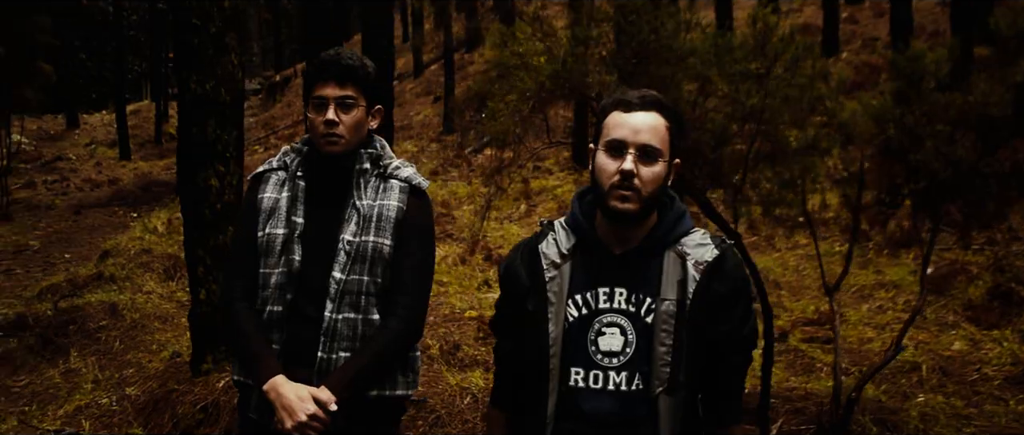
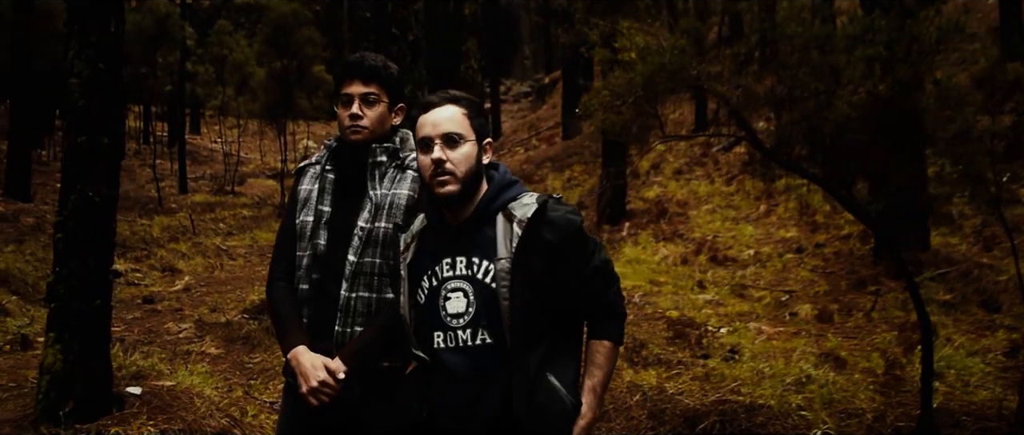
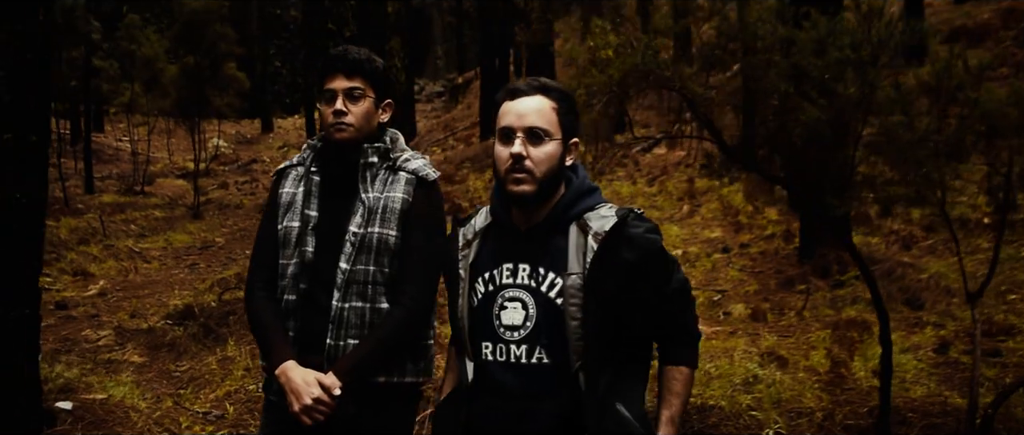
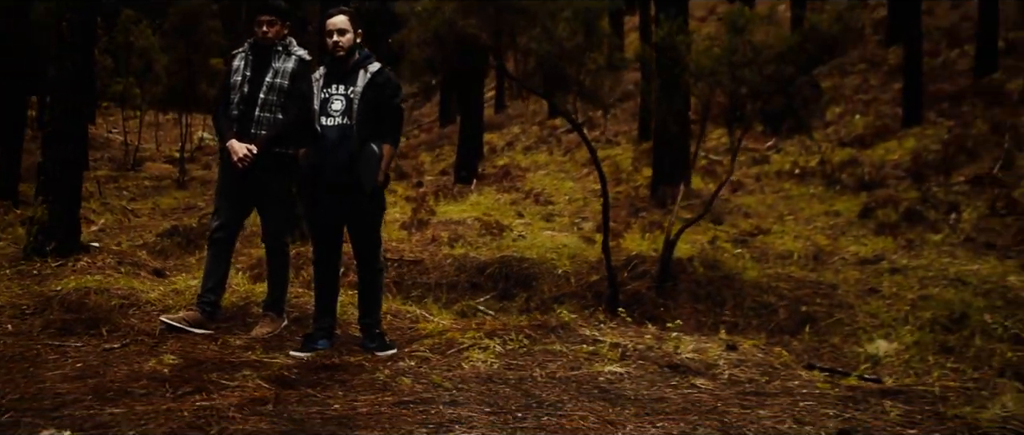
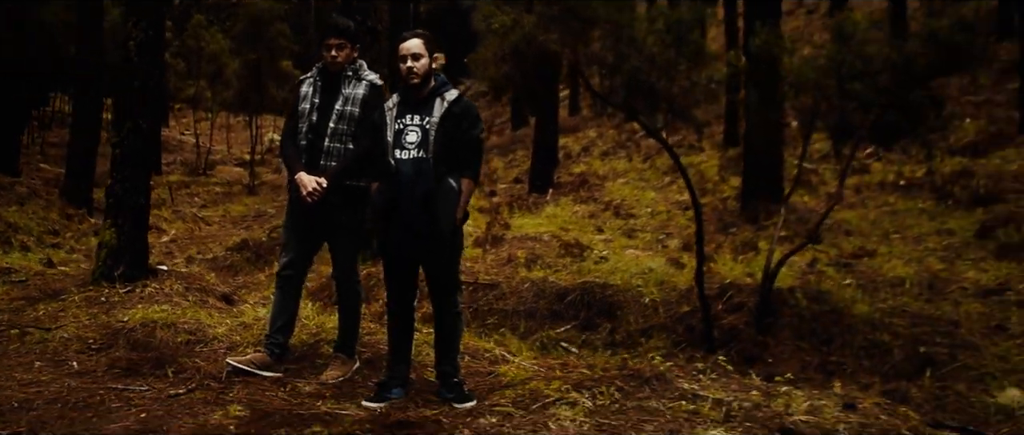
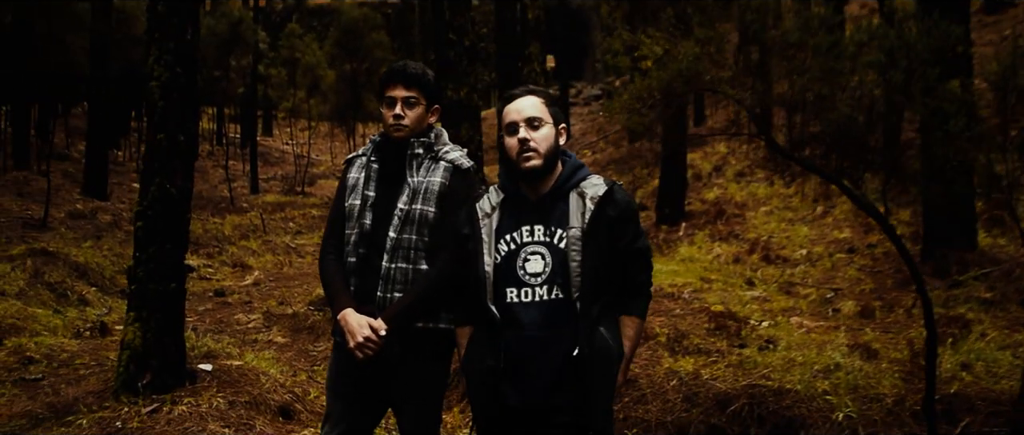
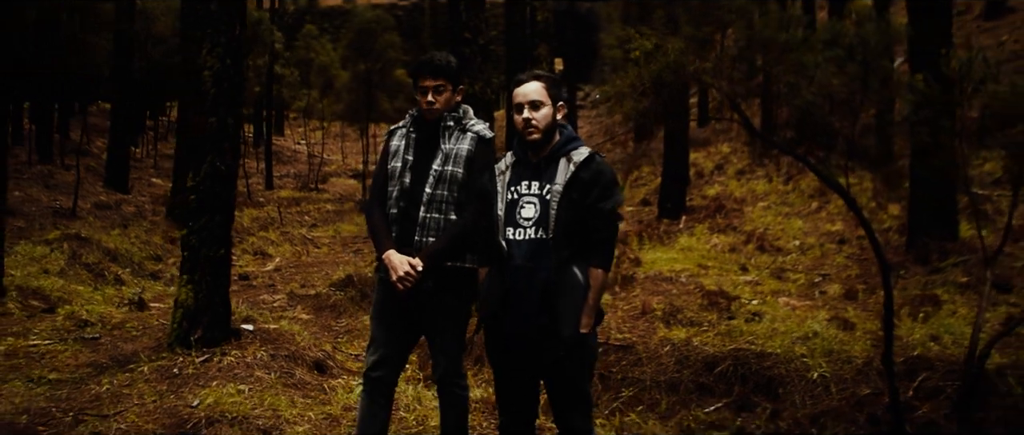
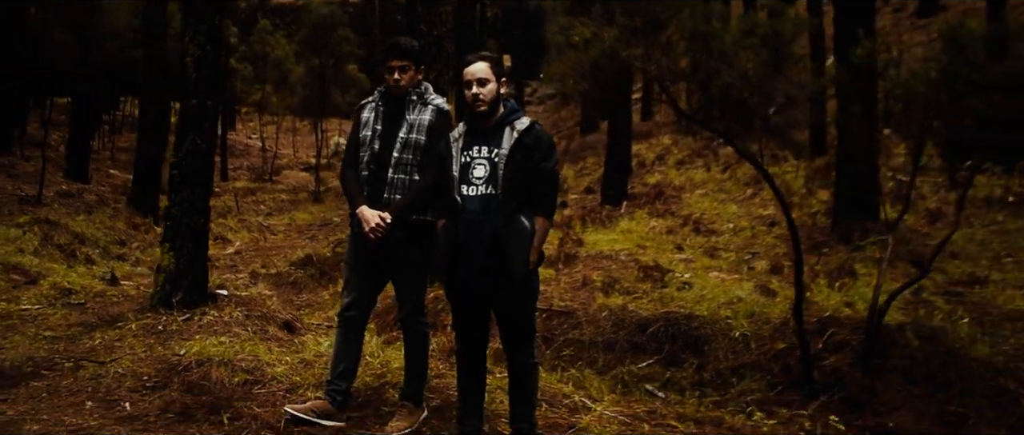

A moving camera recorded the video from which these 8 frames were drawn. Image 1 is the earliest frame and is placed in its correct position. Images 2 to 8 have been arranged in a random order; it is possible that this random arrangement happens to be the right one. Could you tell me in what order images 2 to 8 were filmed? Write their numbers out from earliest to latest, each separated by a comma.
3, 2, 6, 7, 8, 5, 4
